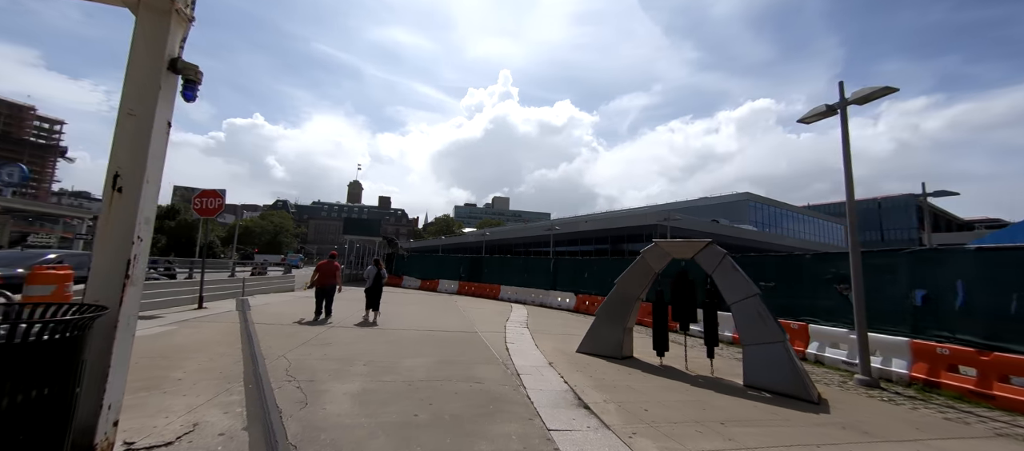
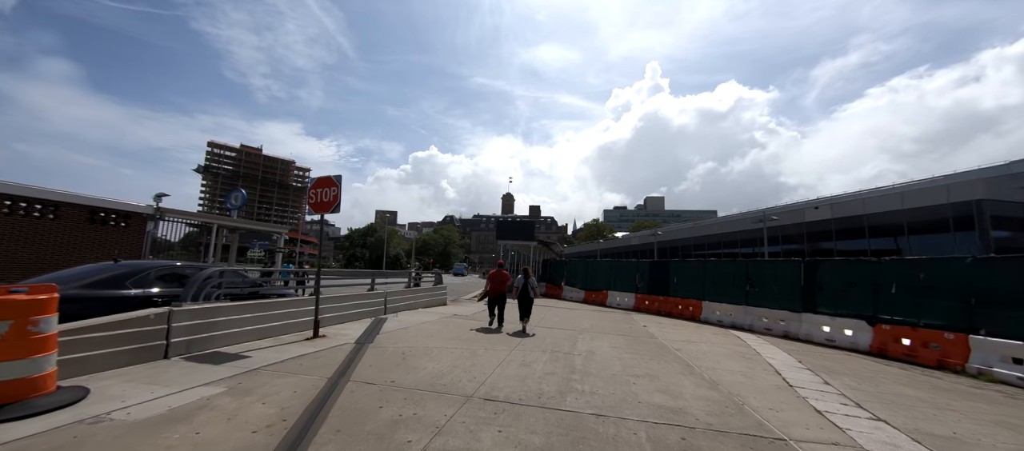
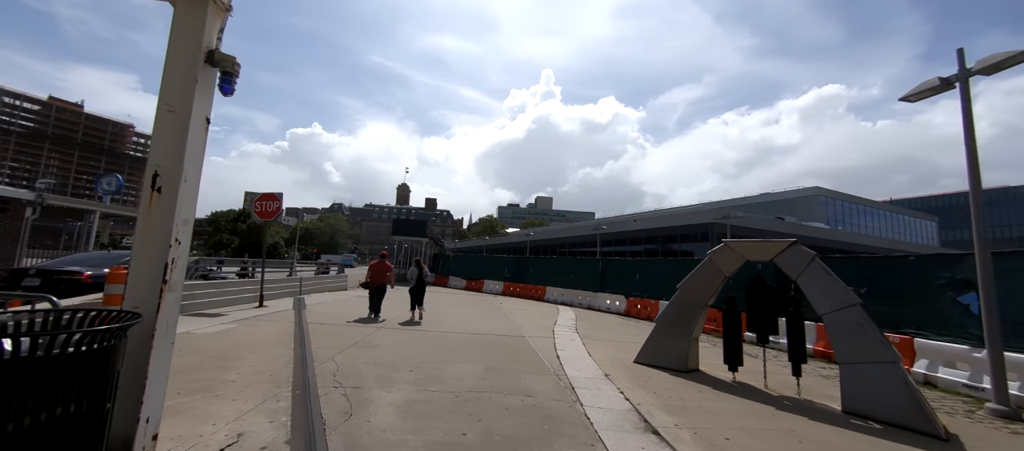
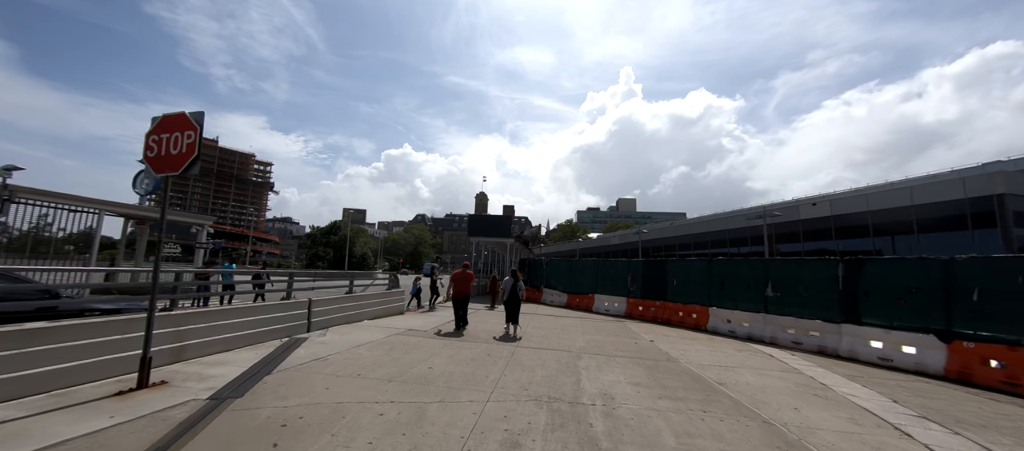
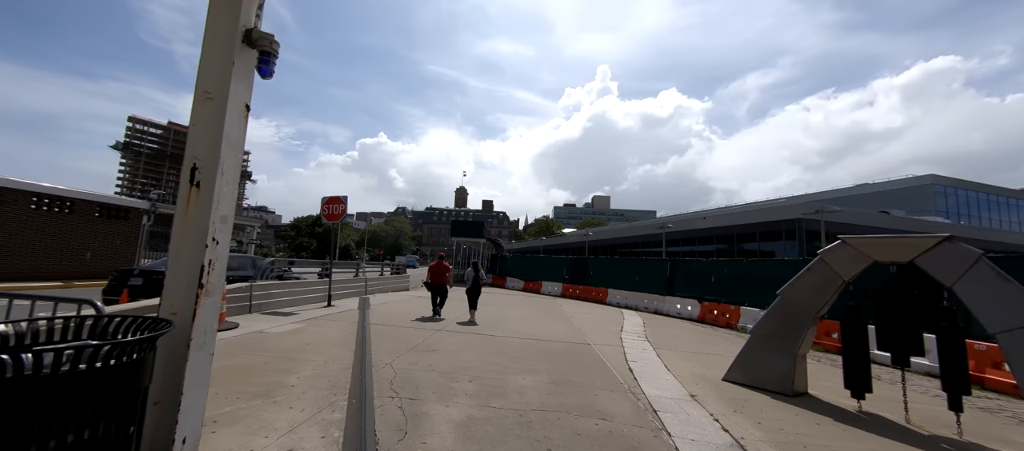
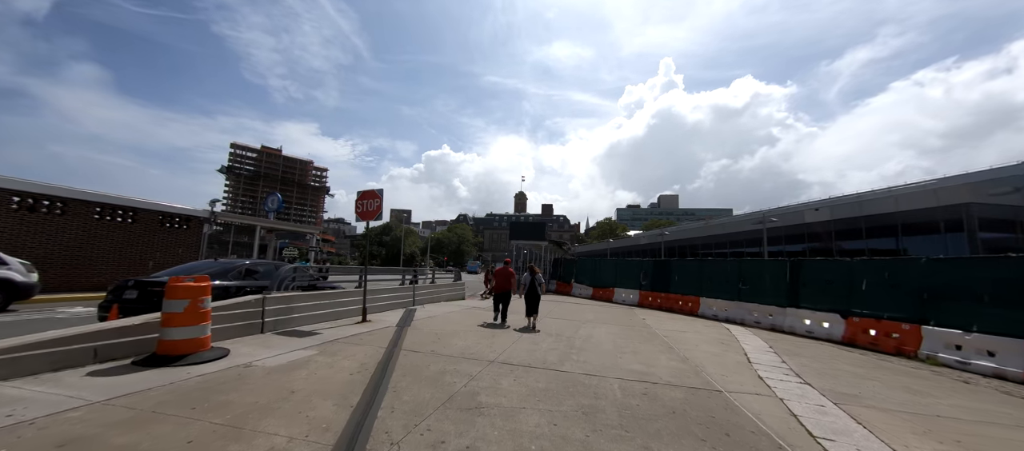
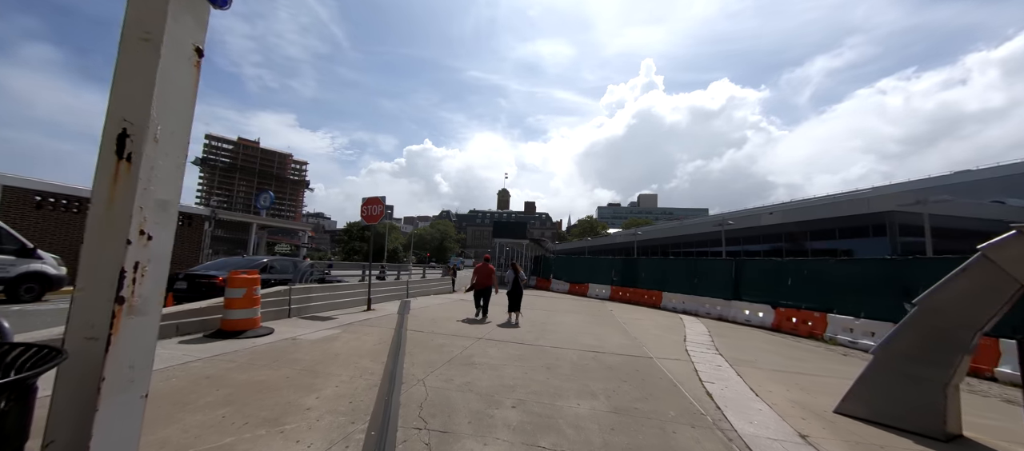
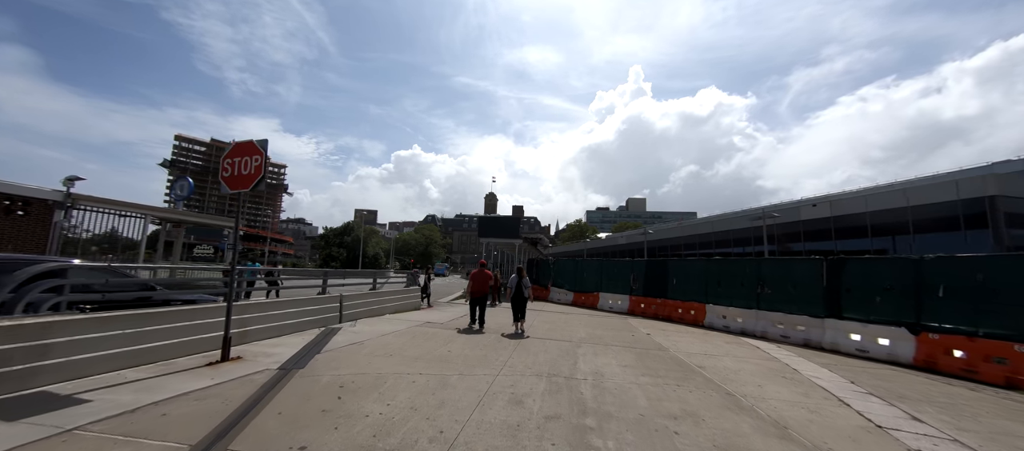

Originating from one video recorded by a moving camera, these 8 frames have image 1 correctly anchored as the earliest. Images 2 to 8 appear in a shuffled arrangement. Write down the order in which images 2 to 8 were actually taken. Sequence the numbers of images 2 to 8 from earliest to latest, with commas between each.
3, 5, 7, 6, 2, 8, 4
